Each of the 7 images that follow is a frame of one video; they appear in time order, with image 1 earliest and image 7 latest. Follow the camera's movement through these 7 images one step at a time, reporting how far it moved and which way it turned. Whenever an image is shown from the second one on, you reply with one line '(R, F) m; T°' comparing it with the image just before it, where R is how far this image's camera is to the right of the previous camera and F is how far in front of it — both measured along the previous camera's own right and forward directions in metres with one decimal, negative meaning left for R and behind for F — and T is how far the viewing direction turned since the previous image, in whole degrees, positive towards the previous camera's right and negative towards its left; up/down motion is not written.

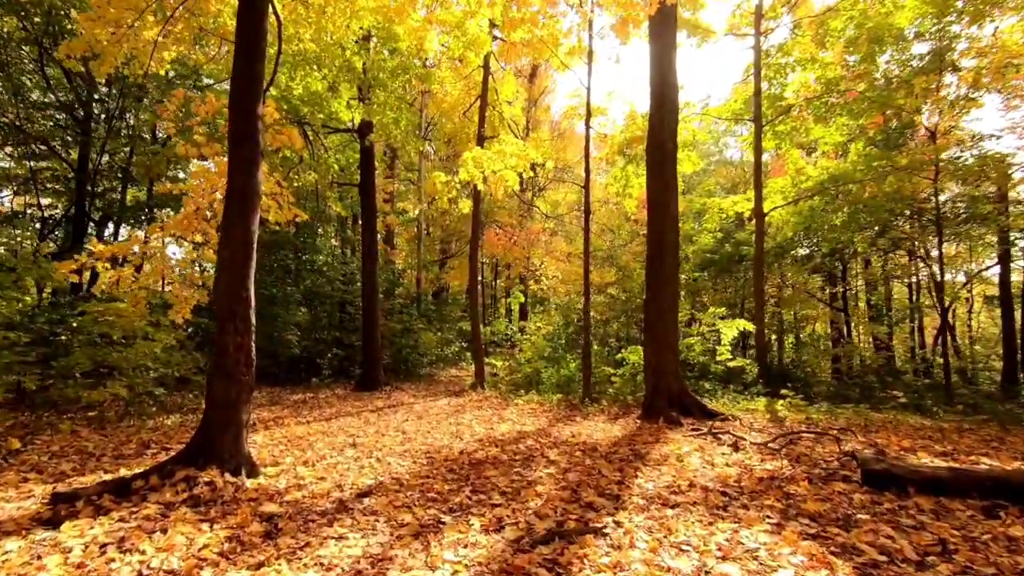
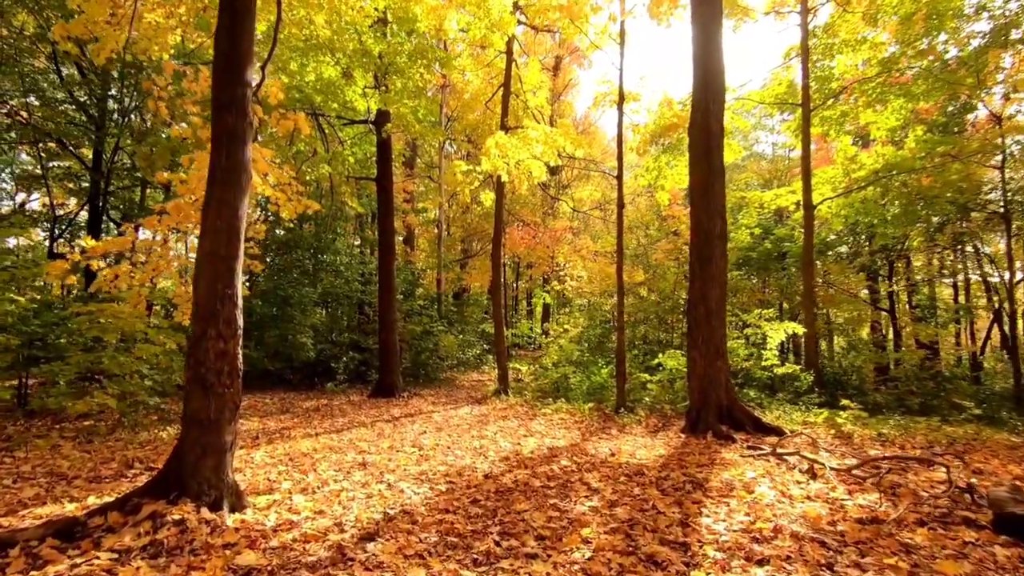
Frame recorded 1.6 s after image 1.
(-0.1, +0.8) m; -2°
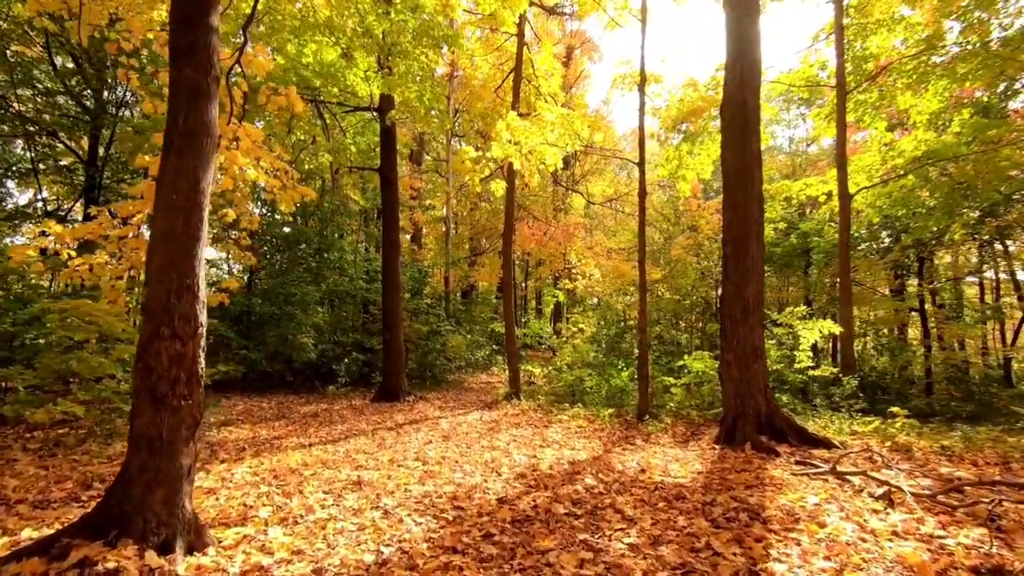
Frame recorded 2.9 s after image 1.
(-0.1, +0.7) m; -1°
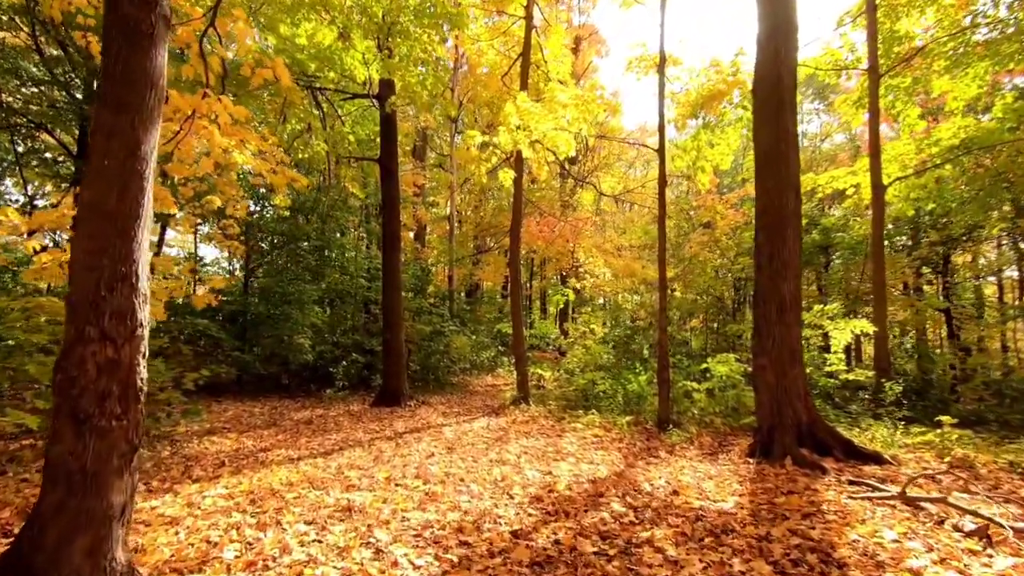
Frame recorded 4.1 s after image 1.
(-0.1, +0.6) m; 0°
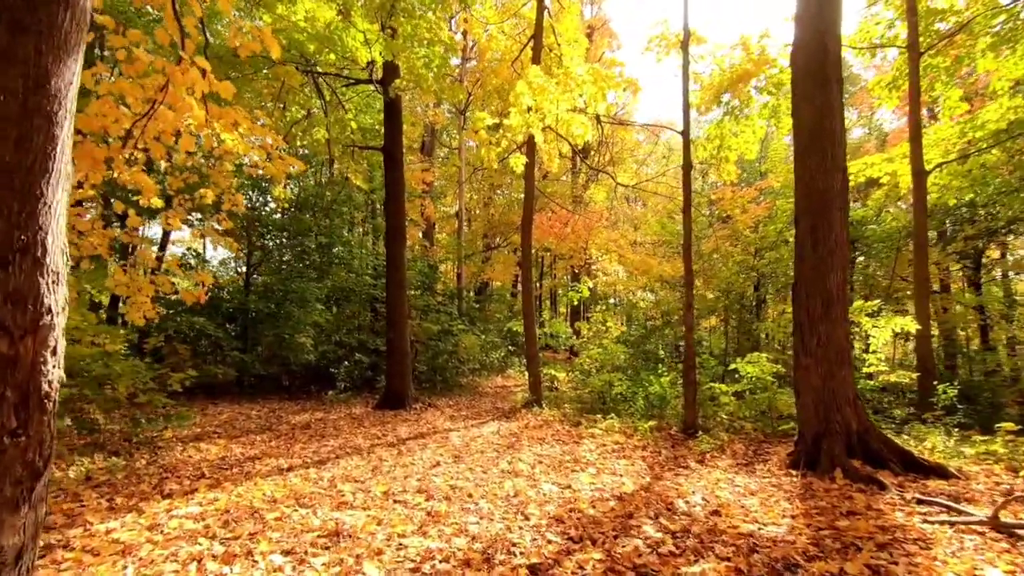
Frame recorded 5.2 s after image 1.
(0.0, +0.6) m; -1°
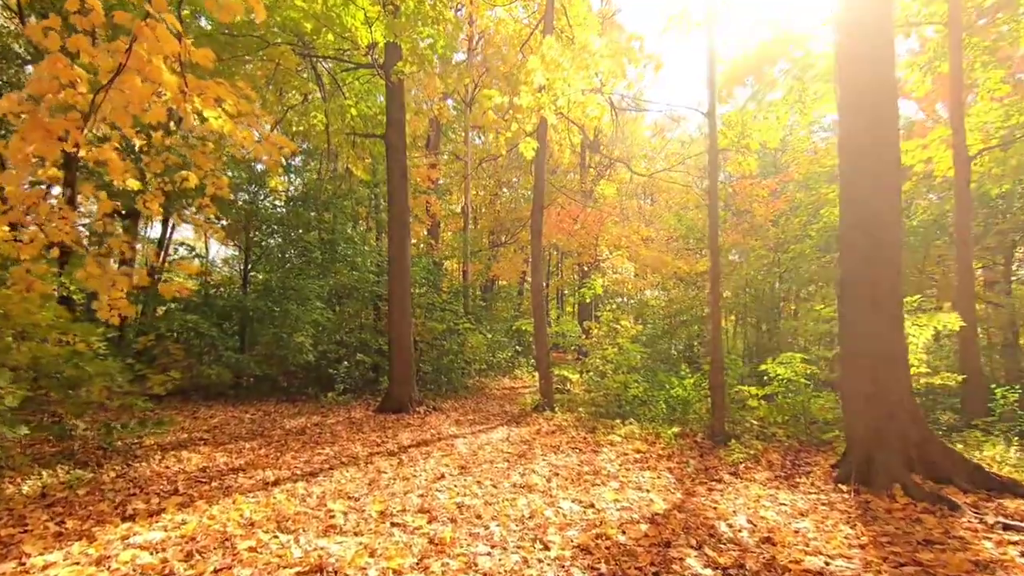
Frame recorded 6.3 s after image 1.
(-0.1, +0.6) m; -1°
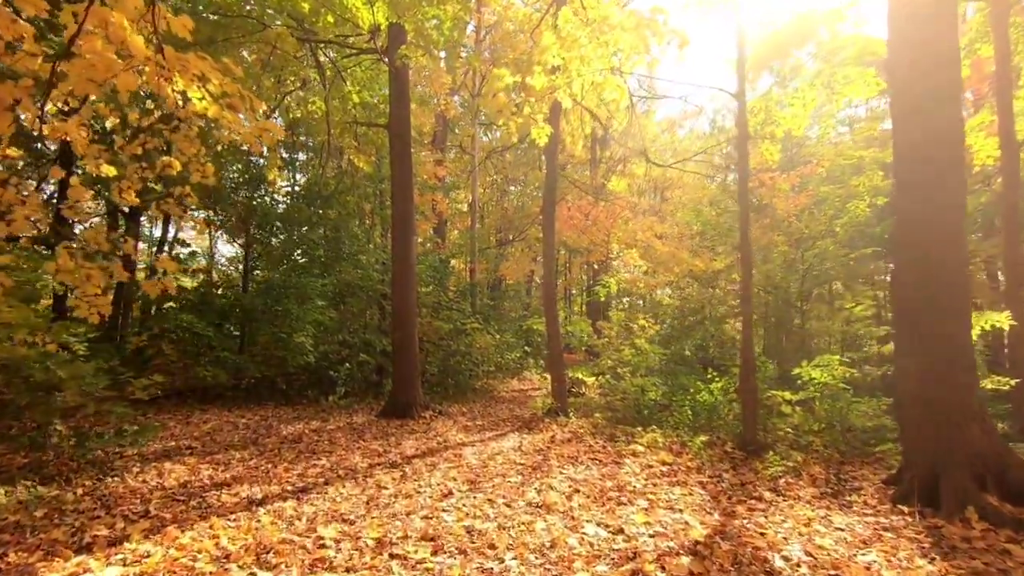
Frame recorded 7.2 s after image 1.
(-0.1, +0.5) m; -1°
